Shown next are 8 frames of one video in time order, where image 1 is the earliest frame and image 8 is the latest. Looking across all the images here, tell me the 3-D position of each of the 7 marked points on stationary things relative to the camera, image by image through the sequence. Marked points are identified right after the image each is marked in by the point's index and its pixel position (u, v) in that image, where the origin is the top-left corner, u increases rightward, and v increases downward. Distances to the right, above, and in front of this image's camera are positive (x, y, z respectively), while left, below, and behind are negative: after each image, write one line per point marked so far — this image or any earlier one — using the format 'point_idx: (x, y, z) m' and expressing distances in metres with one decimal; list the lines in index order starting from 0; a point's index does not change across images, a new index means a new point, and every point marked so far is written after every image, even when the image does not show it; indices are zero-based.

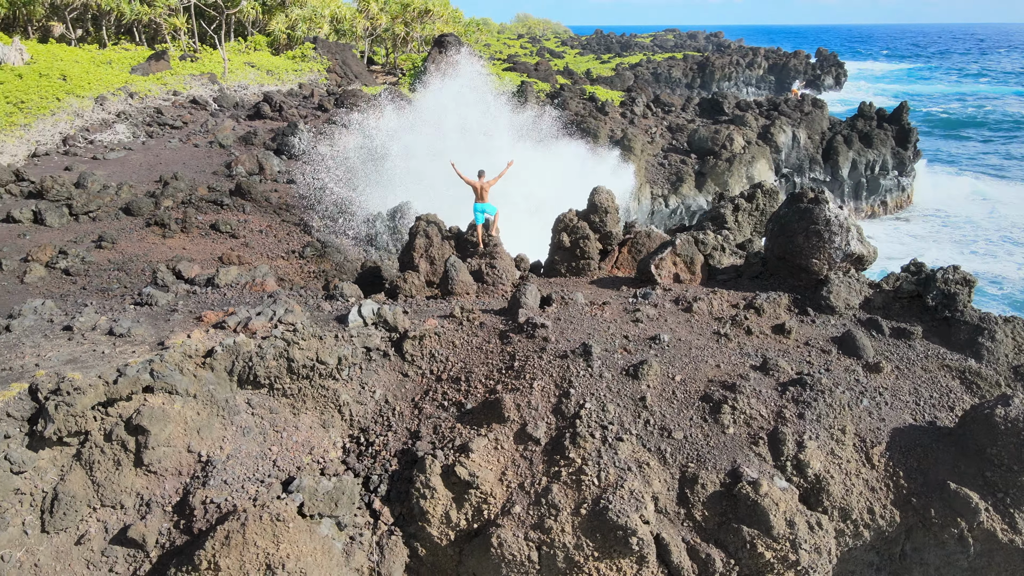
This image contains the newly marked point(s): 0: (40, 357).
0: (-3.9, -0.6, +6.1) m
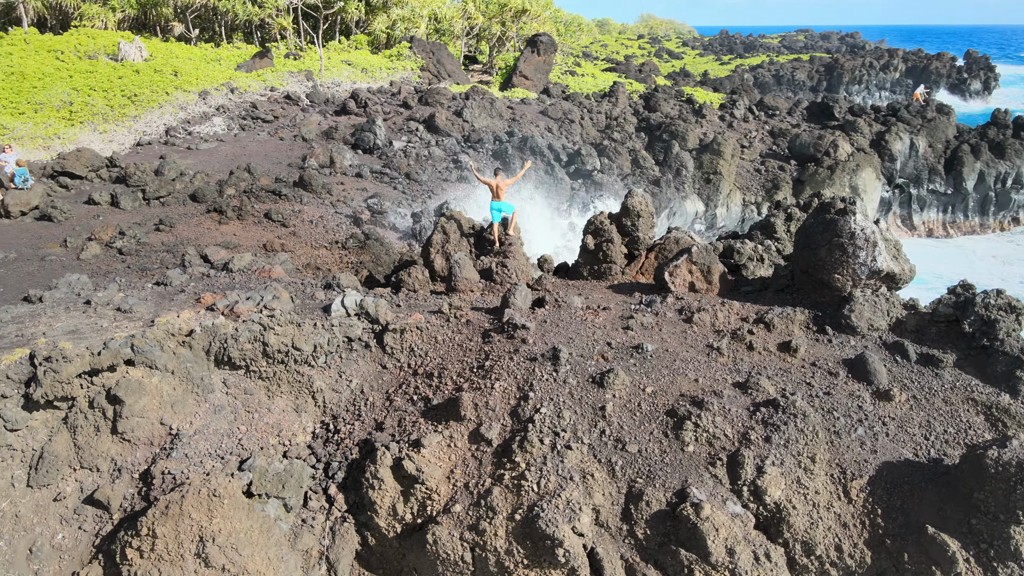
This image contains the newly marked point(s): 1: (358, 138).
0: (-4.2, -0.4, +6.6) m
1: (-4.0, +3.8, +18.5) m
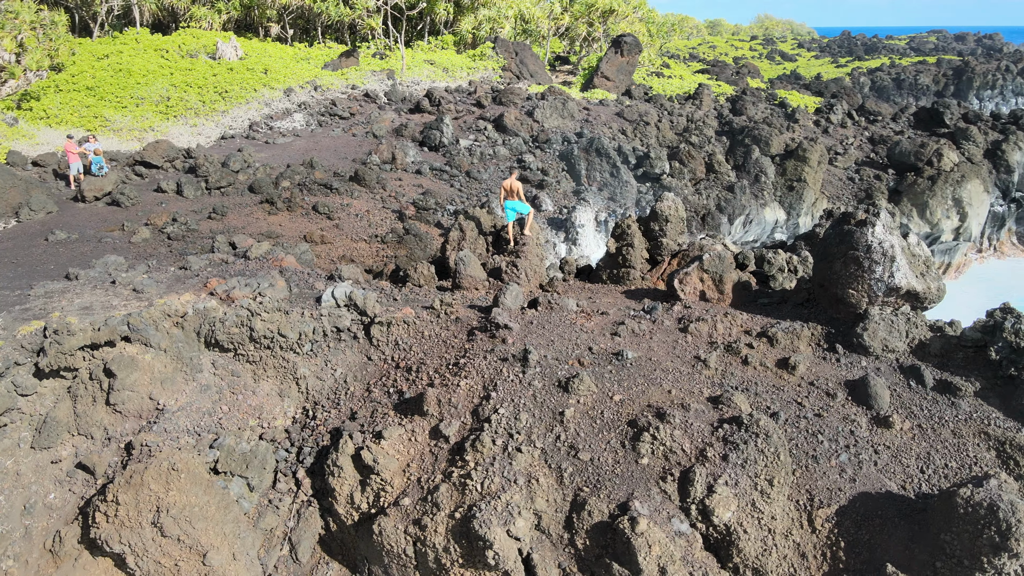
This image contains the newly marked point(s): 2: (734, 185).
0: (-4.4, -0.1, +7.2) m
1: (-2.3, +4.0, +18.9) m
2: (+5.8, +2.8, +19.5) m
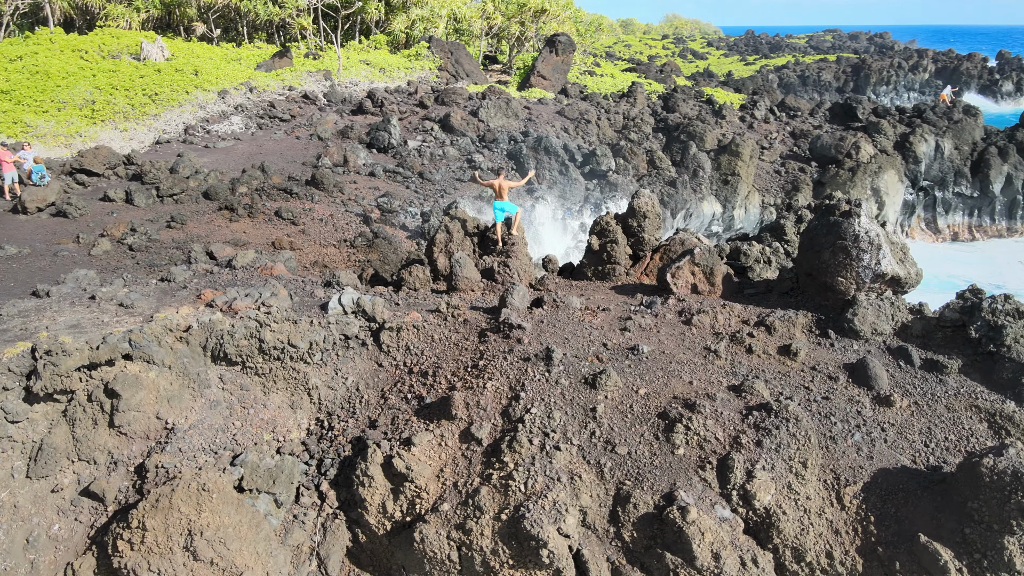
0: (-4.3, -0.3, +6.7) m
1: (-3.6, +3.9, +18.6) m
2: (+4.5, +3.0, +20.0) m
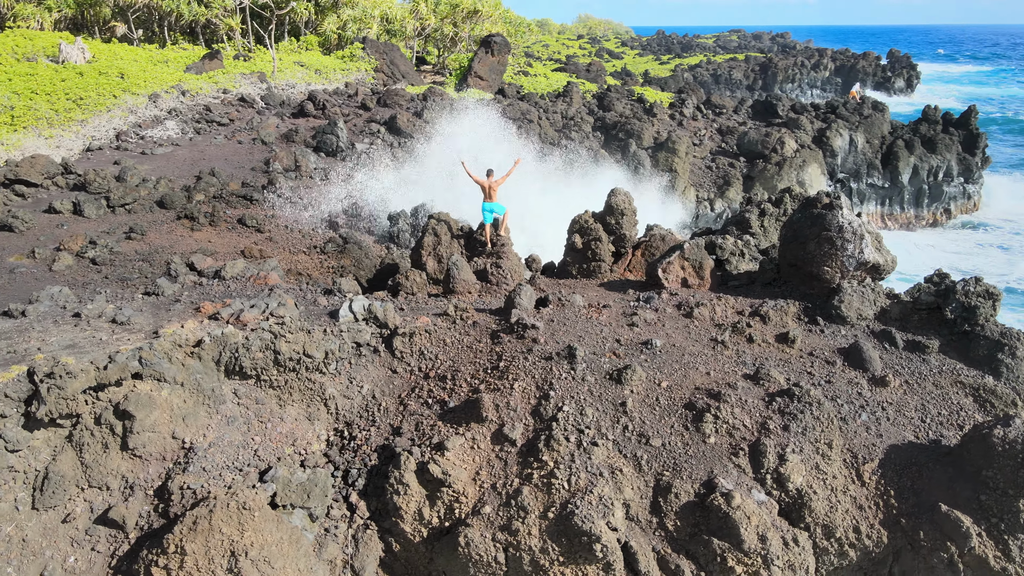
0: (-4.1, -0.5, +6.3) m
1: (-4.8, +3.7, +18.2) m
2: (+3.1, +3.1, +20.5) m
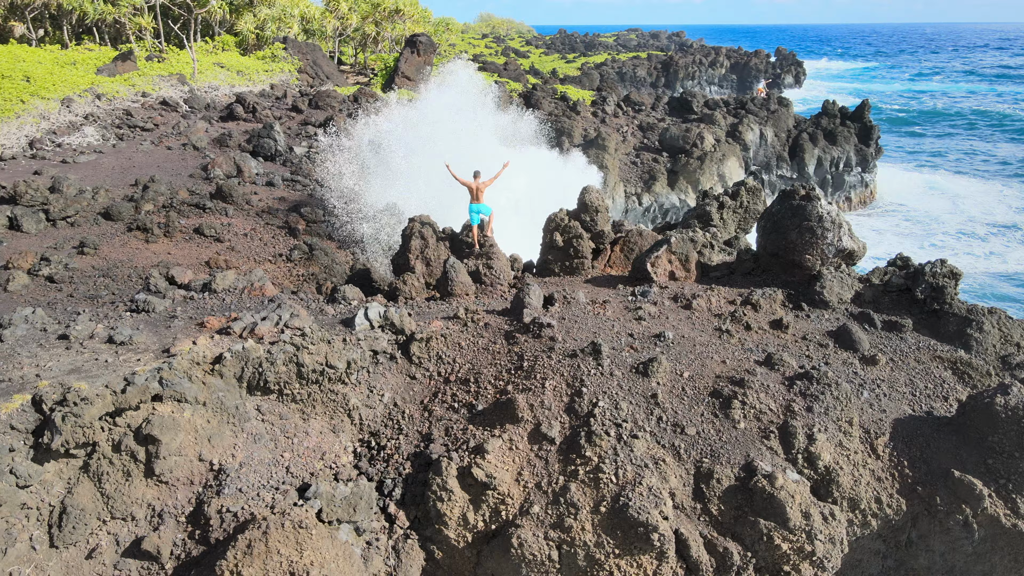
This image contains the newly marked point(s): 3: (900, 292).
0: (-3.8, -0.6, +5.9) m
1: (-6.2, +3.5, +17.5) m
2: (+1.5, +3.2, +20.8) m
3: (+4.6, 0.0, +8.6) m
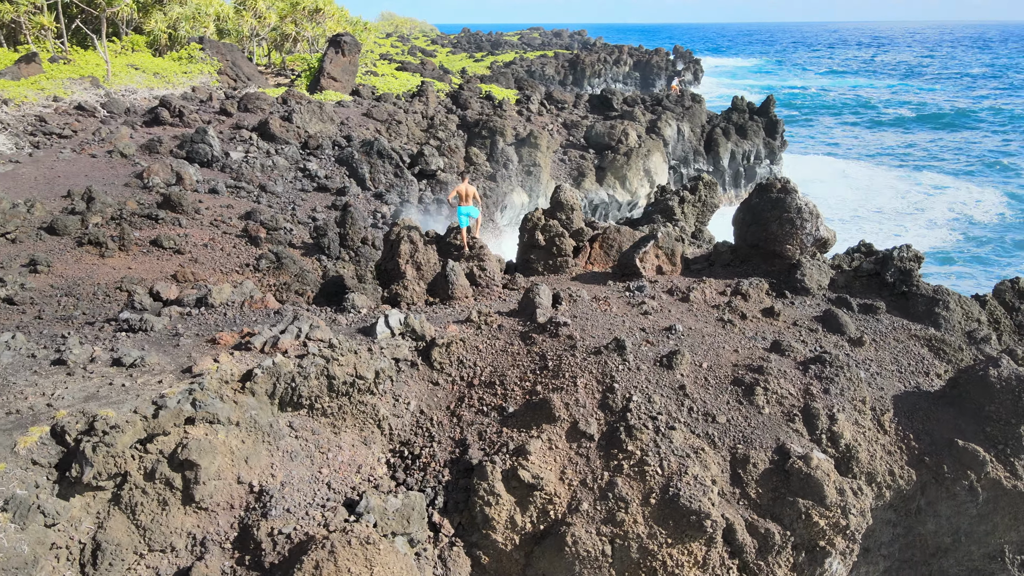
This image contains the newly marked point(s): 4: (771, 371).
0: (-3.5, -0.8, +5.5) m
1: (-7.4, +3.2, +16.7) m
2: (-0.2, +3.3, +20.9) m
3: (+4.5, +0.1, +9.1) m
4: (+2.3, -0.7, +6.5) m
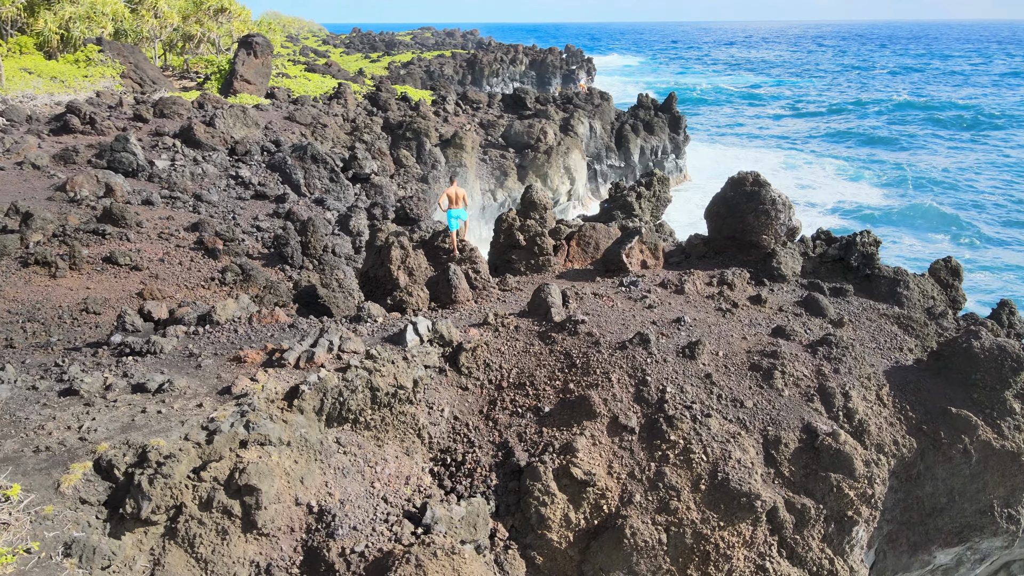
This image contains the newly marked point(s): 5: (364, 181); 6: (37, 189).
0: (-3.0, -1.0, +5.1) m
1: (-8.6, +2.8, +15.7) m
2: (-2.0, +3.2, +20.7) m
3: (+4.3, +0.4, +9.8) m
4: (+2.6, -0.6, +6.9) m
5: (-3.7, +2.7, +18.6) m
6: (-9.2, +1.9, +14.1) m
